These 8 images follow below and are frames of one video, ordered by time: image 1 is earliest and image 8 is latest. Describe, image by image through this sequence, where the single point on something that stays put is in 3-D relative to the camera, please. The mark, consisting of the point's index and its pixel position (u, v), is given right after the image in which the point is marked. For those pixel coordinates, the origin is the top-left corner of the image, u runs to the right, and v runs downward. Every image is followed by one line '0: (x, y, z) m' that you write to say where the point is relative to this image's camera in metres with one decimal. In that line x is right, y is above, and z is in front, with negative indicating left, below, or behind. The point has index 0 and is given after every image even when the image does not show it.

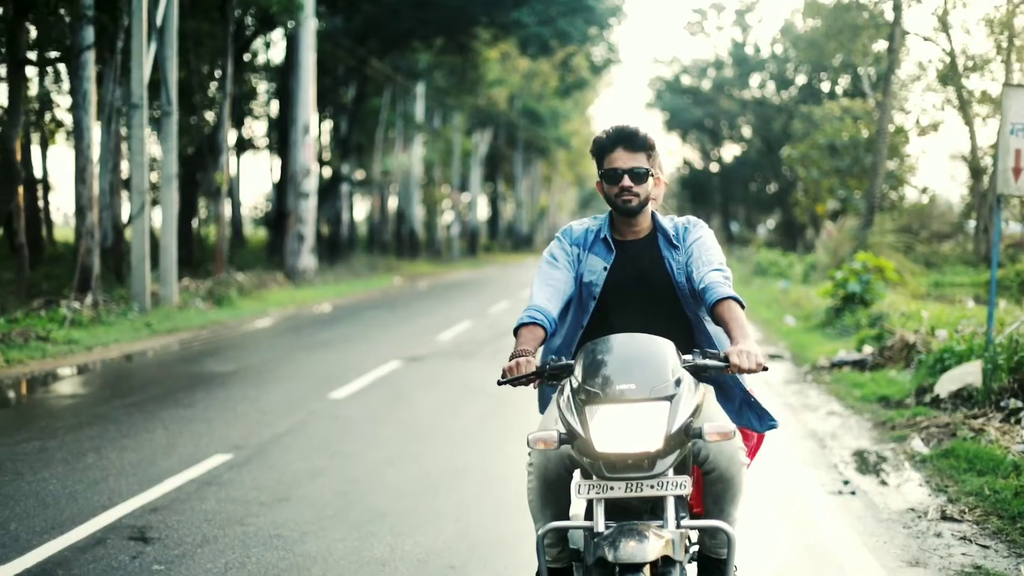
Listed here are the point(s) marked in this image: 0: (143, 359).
0: (-2.7, -0.5, +13.7) m
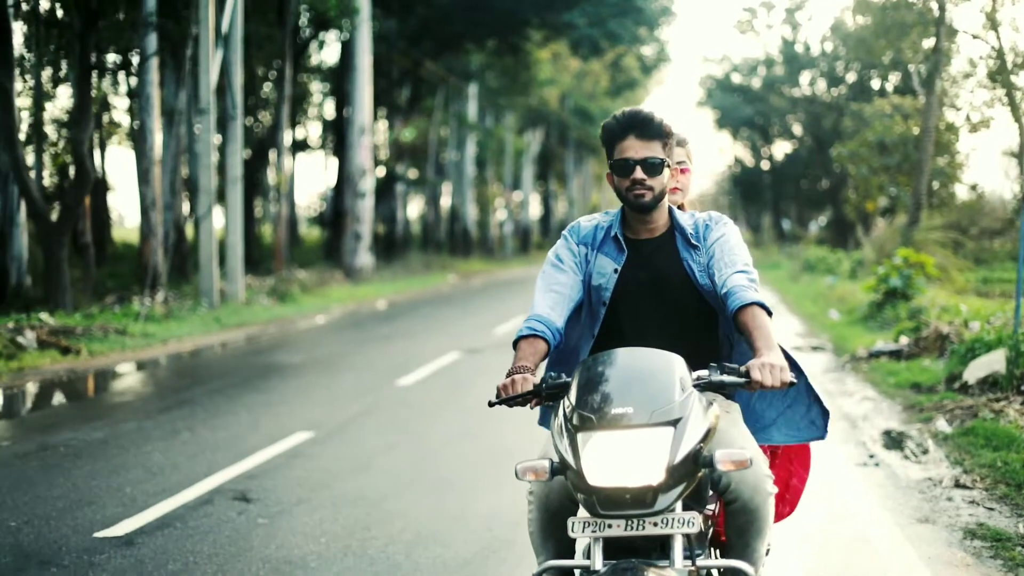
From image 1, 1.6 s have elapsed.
0: (-2.3, -0.5, +14.4) m
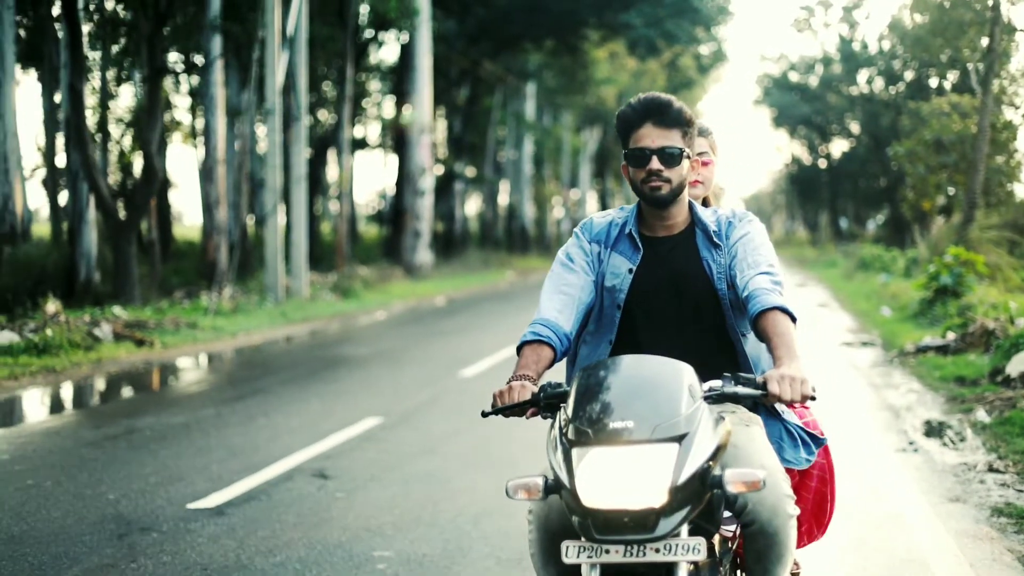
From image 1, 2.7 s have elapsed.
0: (-1.8, -0.4, +14.9) m
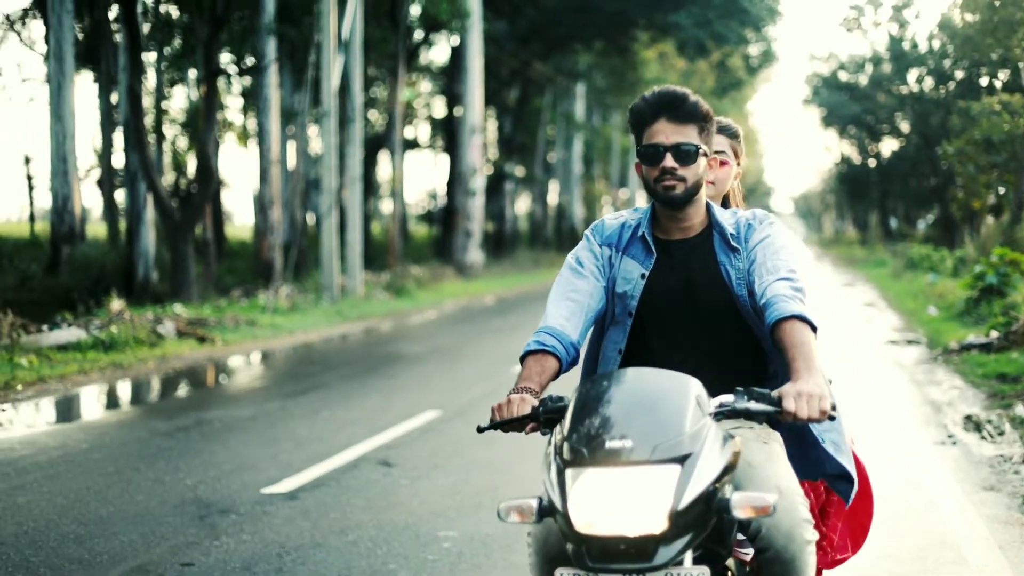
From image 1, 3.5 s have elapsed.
0: (-1.4, -0.4, +15.3) m
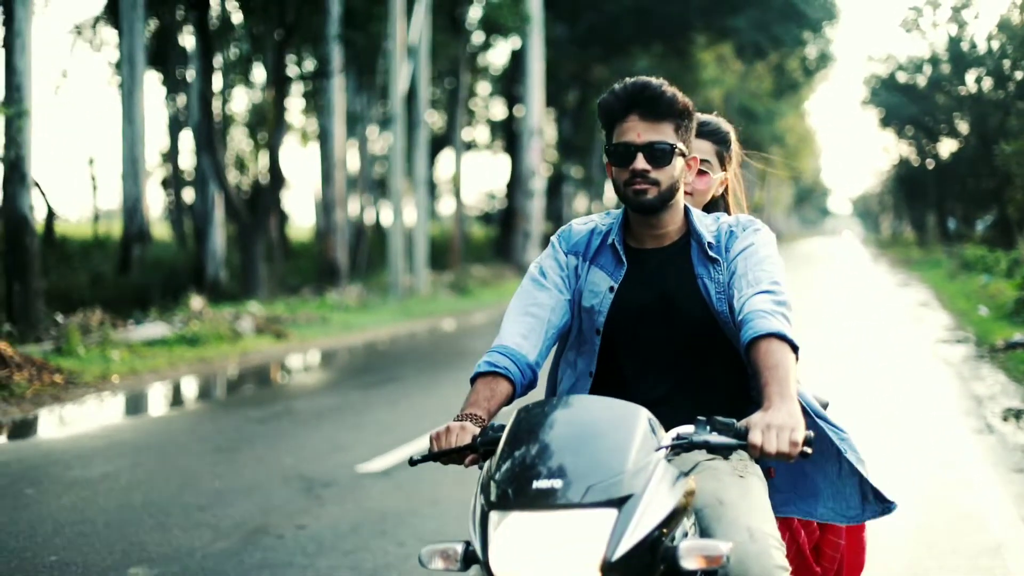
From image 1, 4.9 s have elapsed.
0: (-0.9, -0.4, +16.0) m
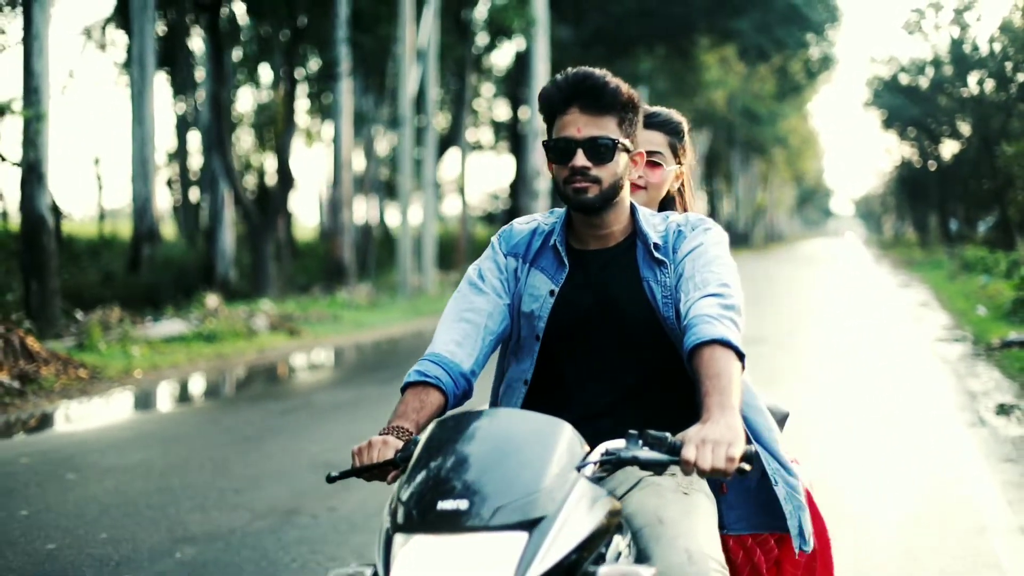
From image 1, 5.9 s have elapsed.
0: (-0.8, -0.4, +16.3) m
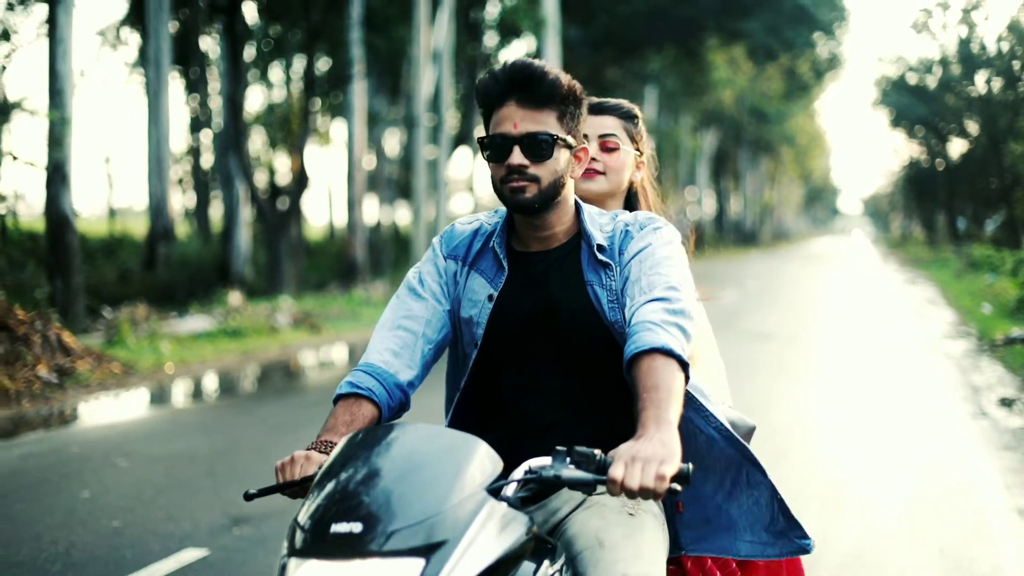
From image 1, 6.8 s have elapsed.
0: (-0.7, -0.4, +16.7) m
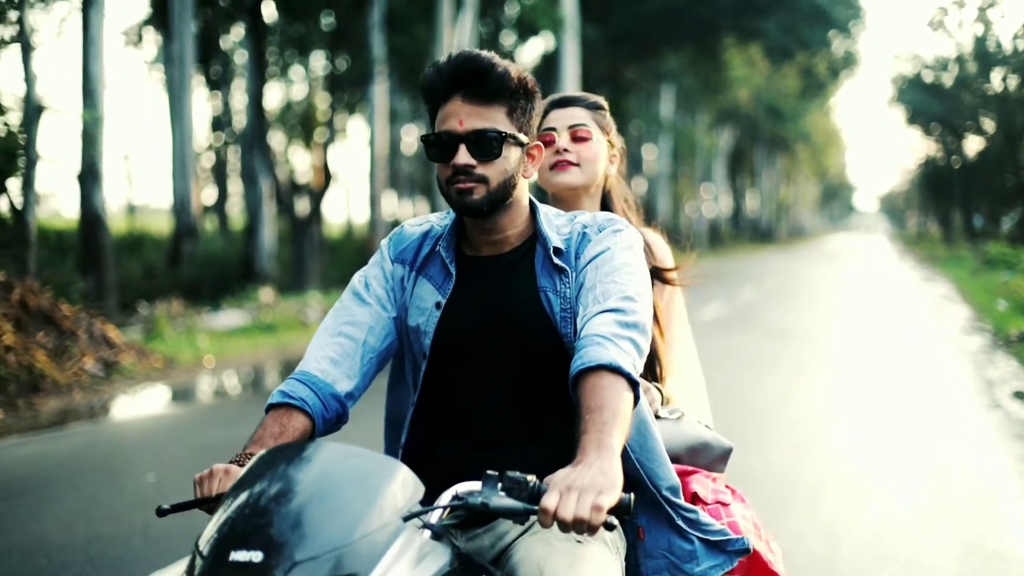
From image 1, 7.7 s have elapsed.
0: (-0.5, -0.4, +17.1) m
